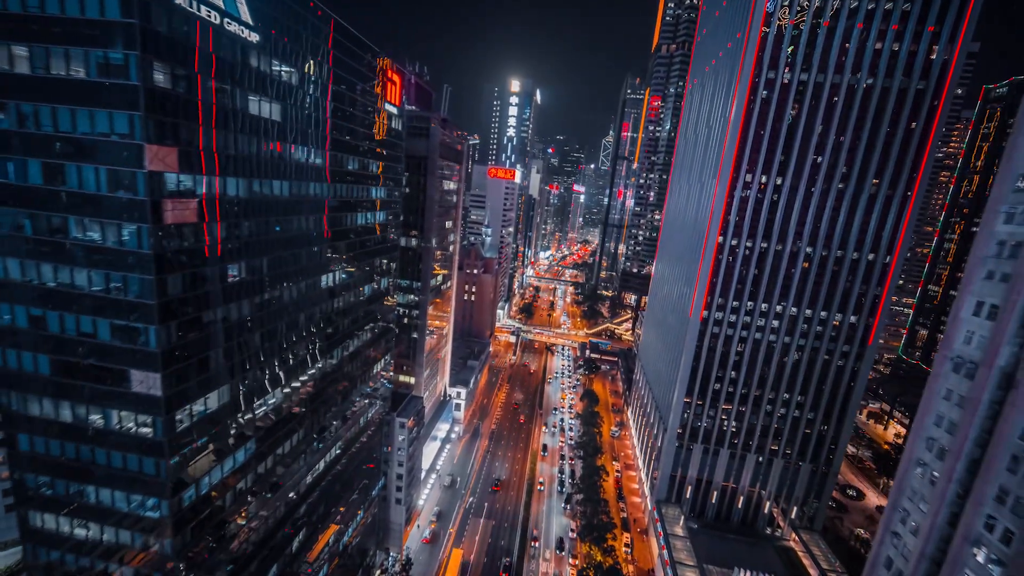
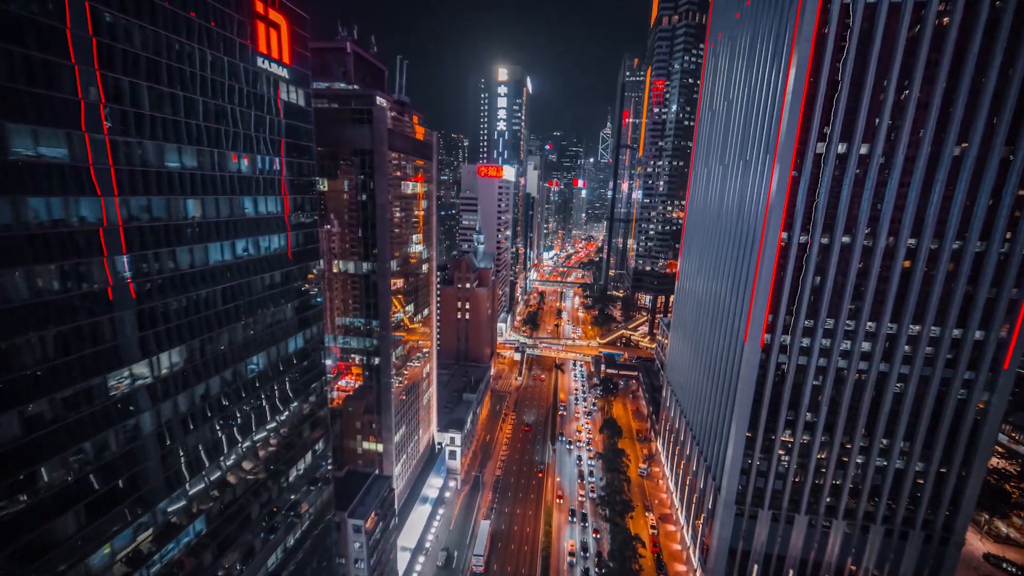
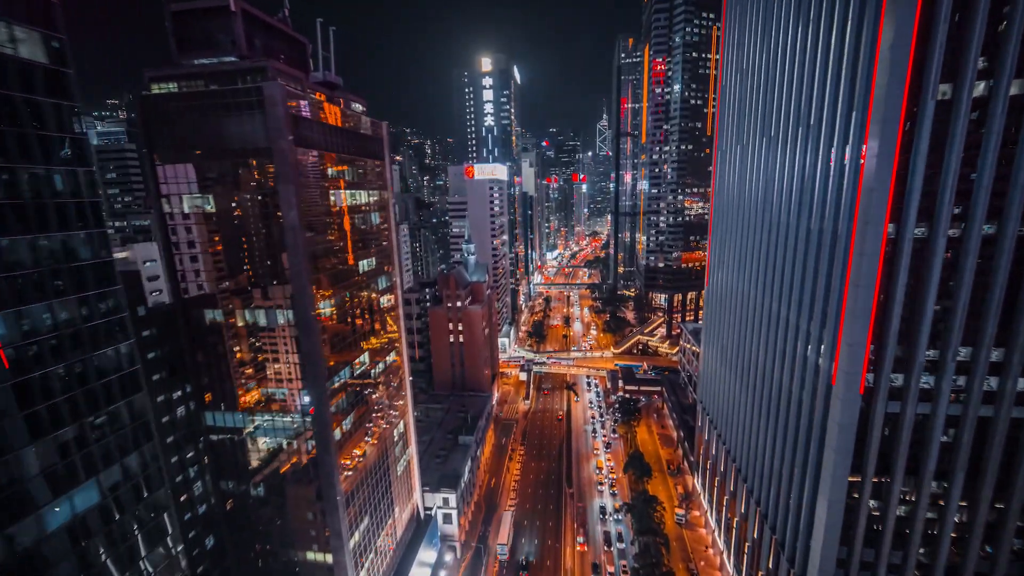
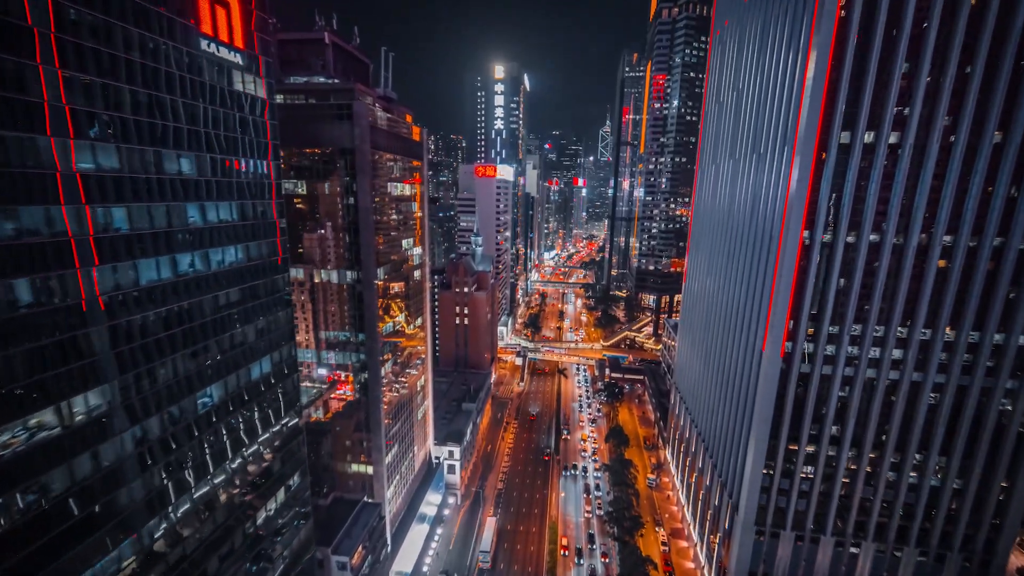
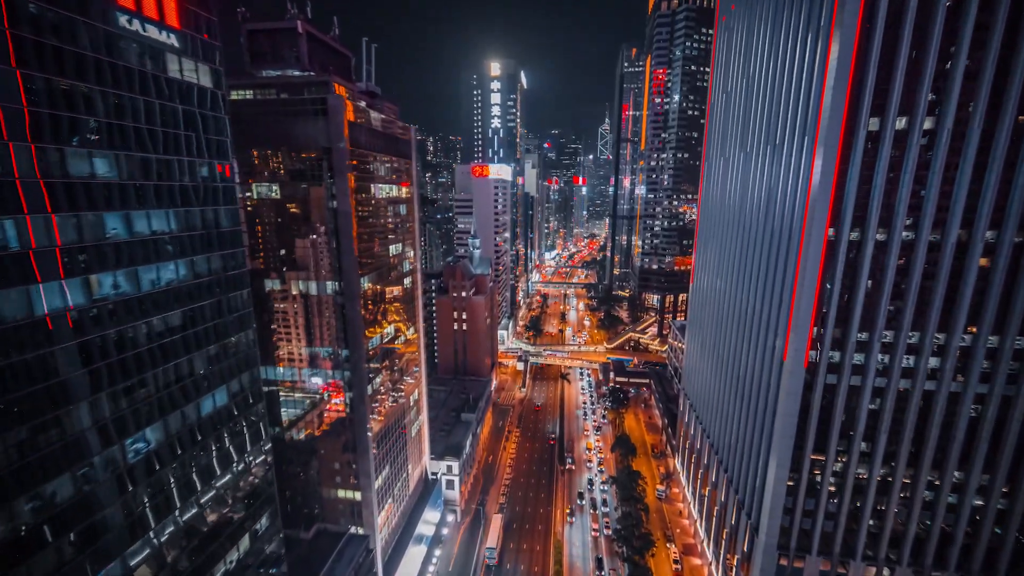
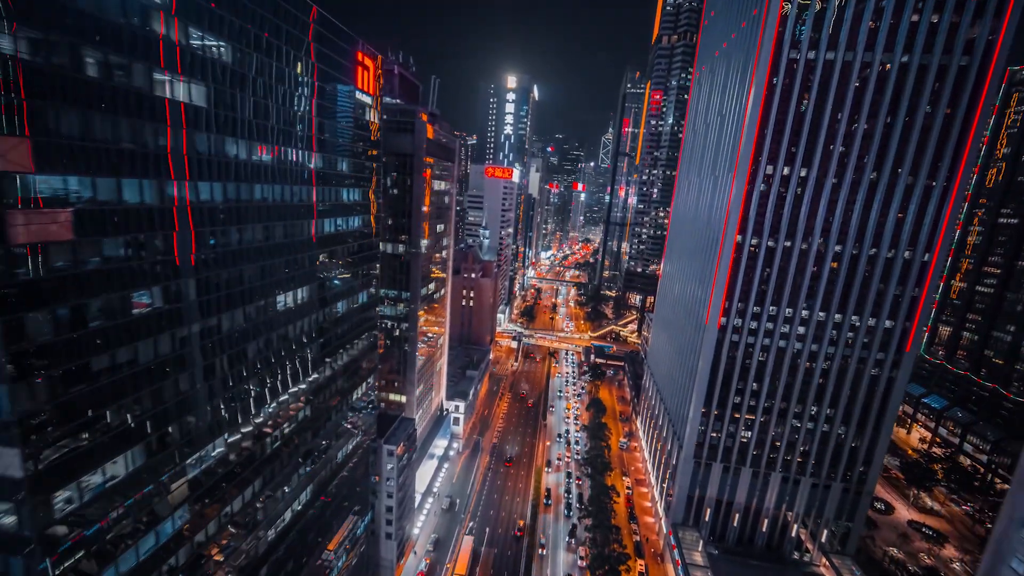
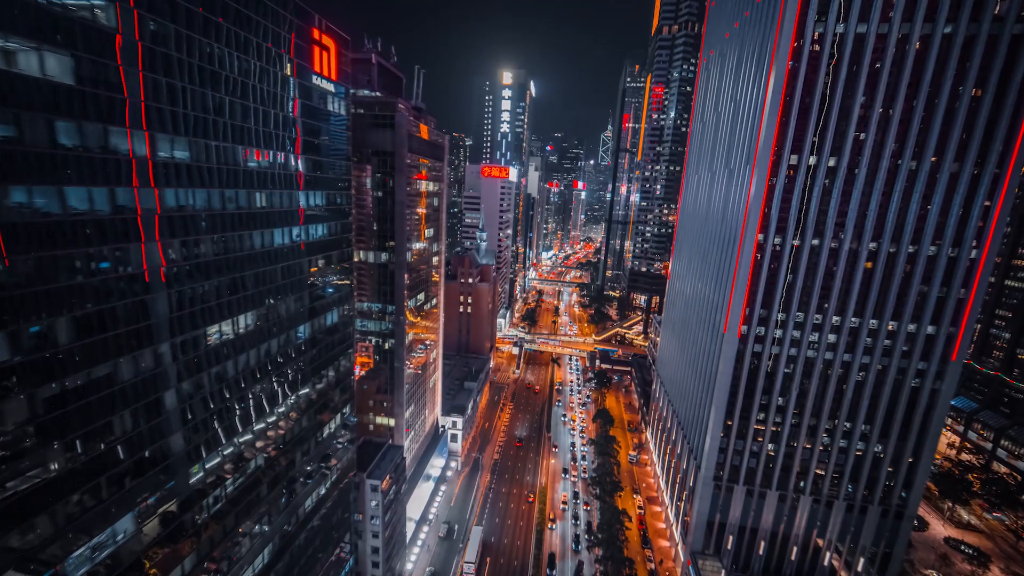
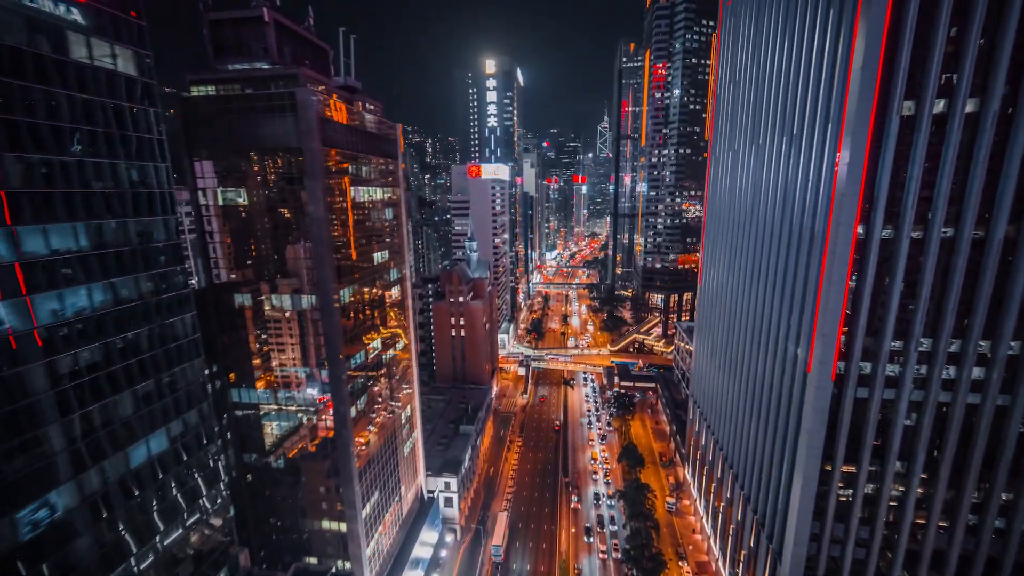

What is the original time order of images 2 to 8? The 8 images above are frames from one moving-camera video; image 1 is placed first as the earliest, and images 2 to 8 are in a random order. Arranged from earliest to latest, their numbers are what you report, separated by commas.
6, 7, 2, 4, 5, 8, 3
